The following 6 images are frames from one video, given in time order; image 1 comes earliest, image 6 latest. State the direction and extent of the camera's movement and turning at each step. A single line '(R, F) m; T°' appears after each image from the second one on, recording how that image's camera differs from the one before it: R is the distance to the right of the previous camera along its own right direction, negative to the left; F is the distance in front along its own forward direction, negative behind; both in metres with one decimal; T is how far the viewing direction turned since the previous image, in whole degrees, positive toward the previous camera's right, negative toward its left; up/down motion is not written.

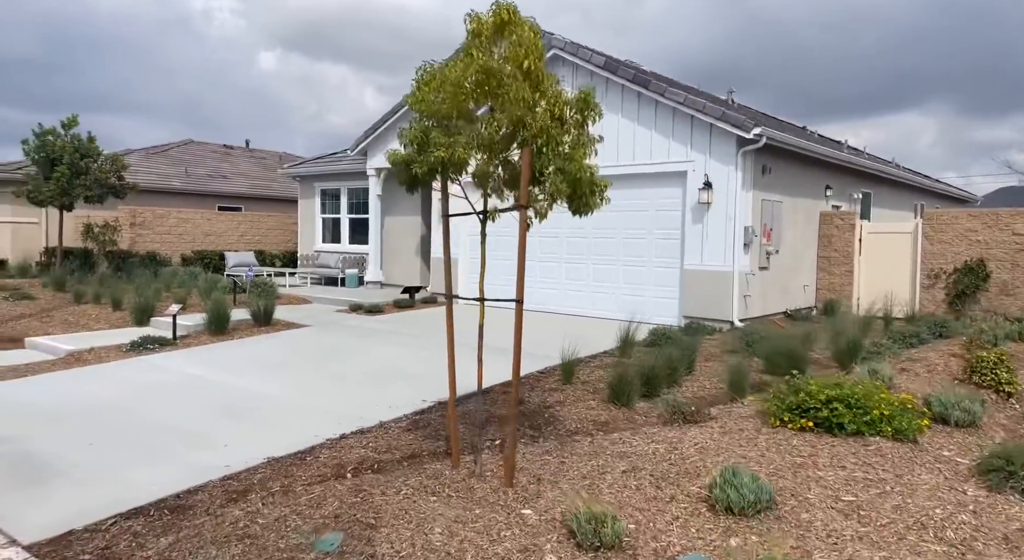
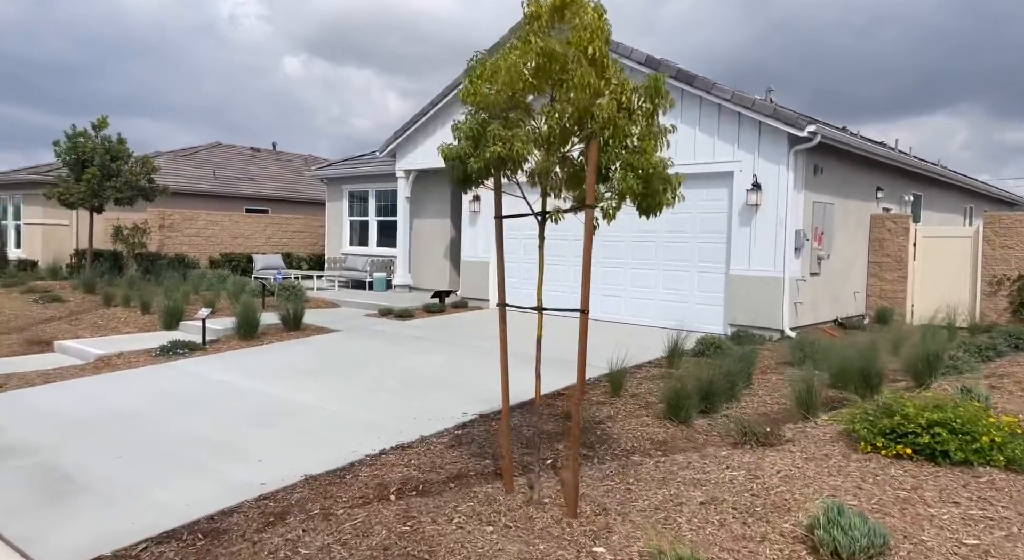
(-0.2, +0.4) m; -2°
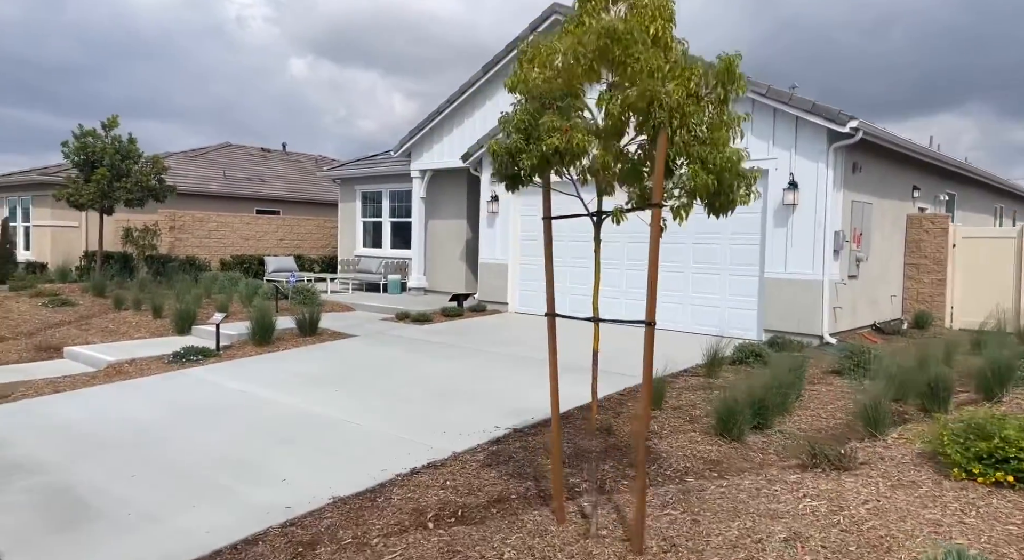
(-0.2, +0.4) m; -1°
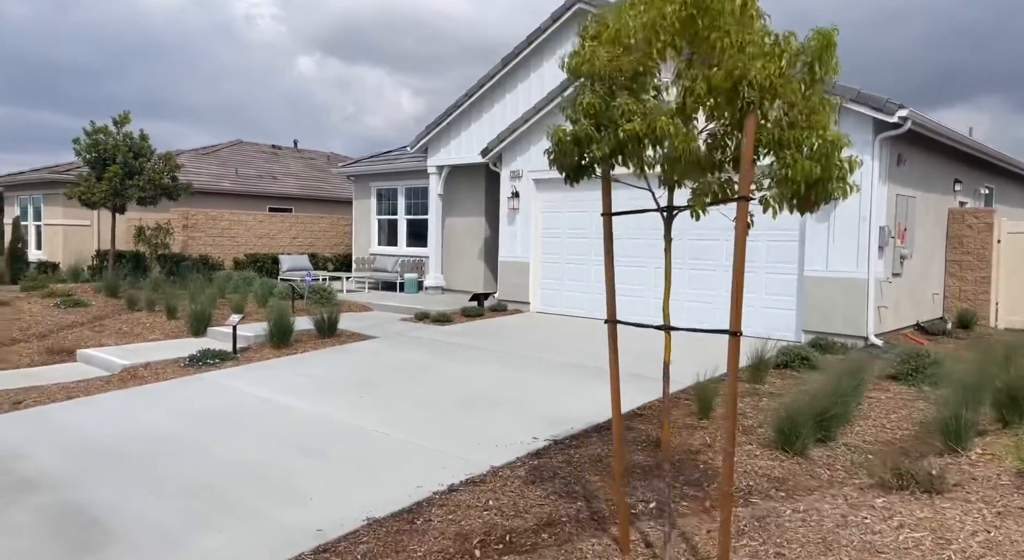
(-0.2, +0.4) m; -1°
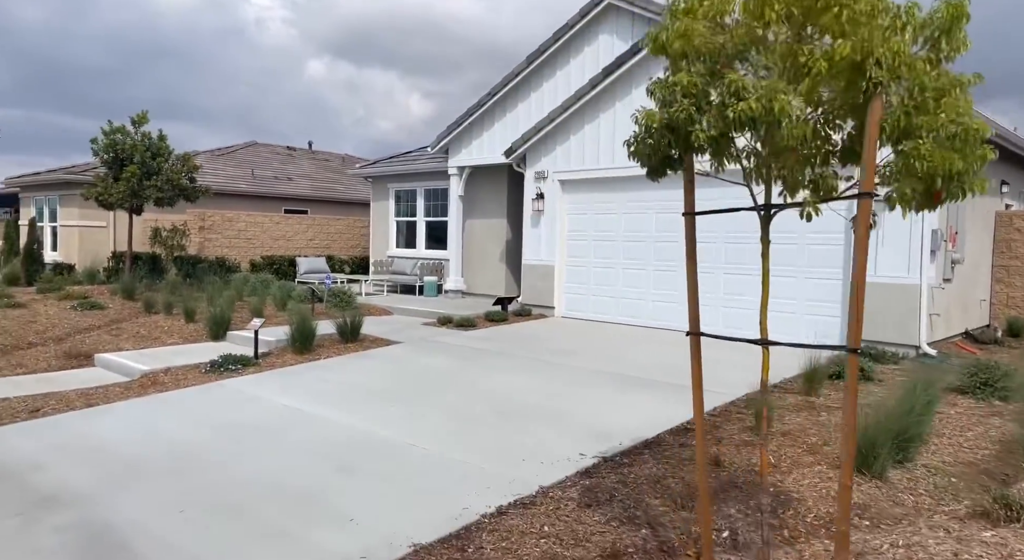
(-0.3, +0.3) m; -1°
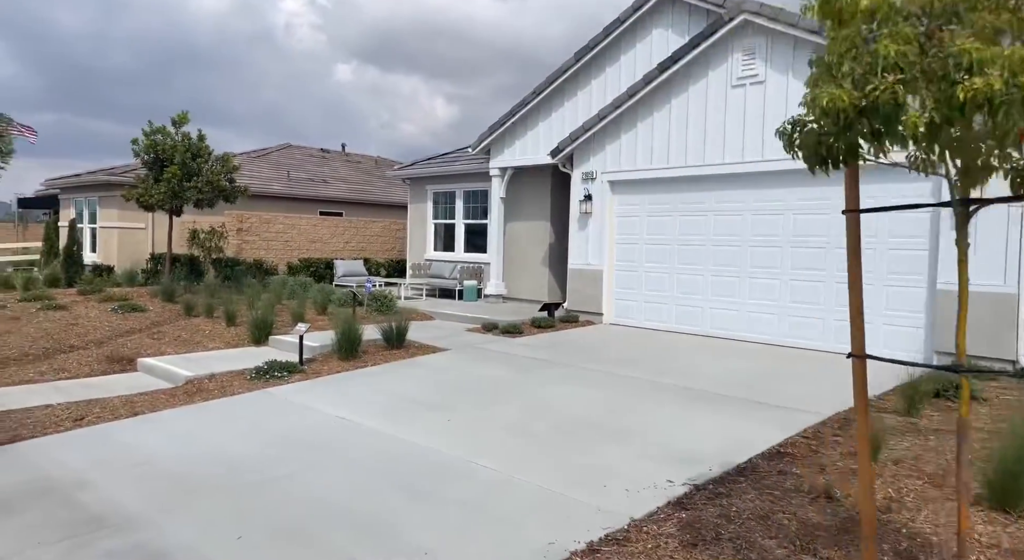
(-0.4, +0.4) m; -2°
